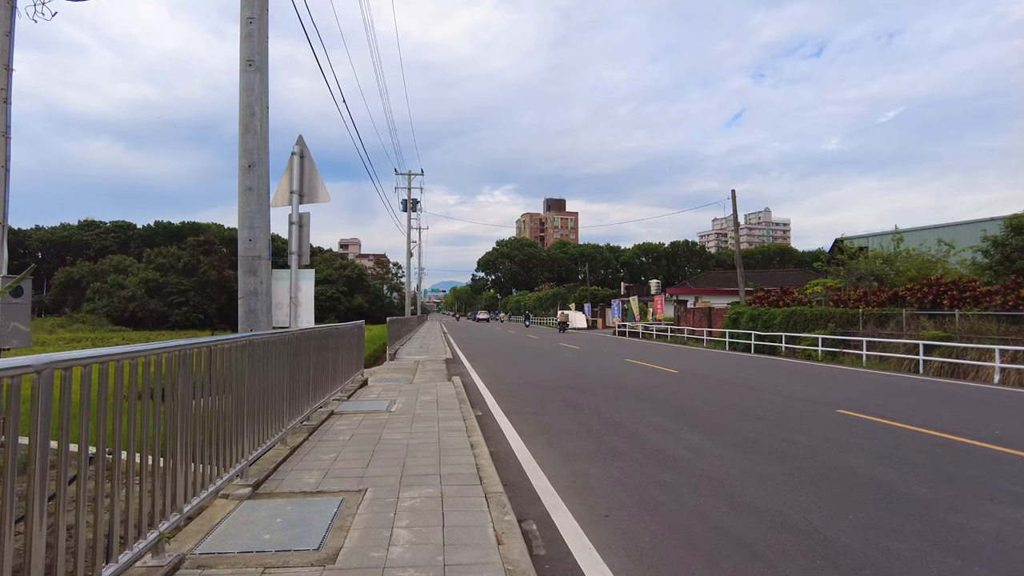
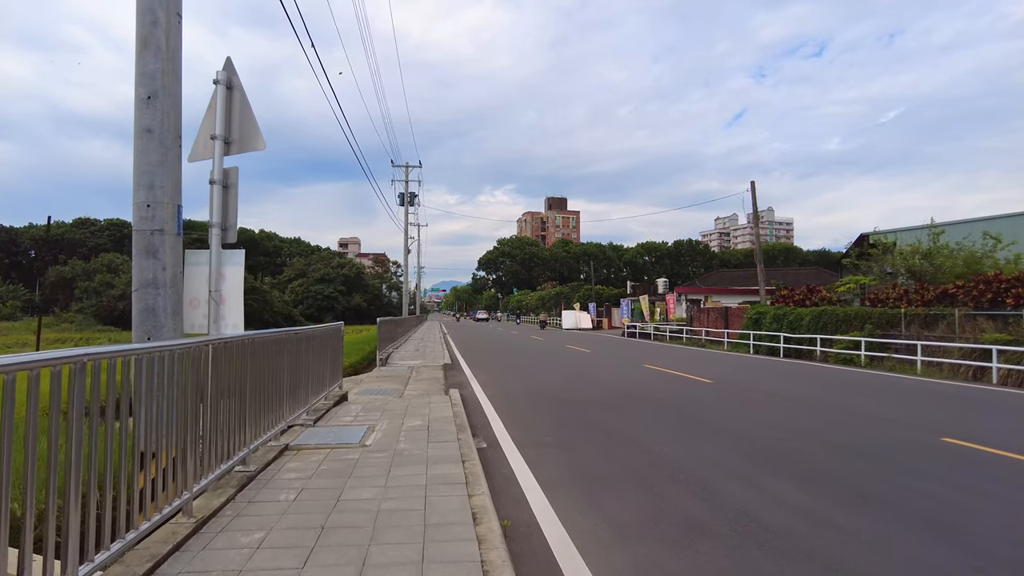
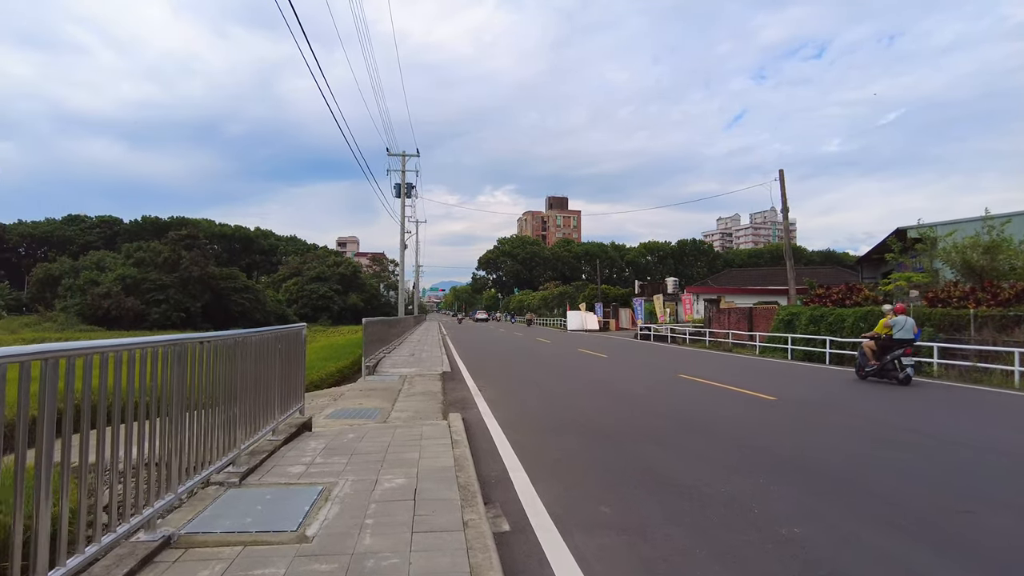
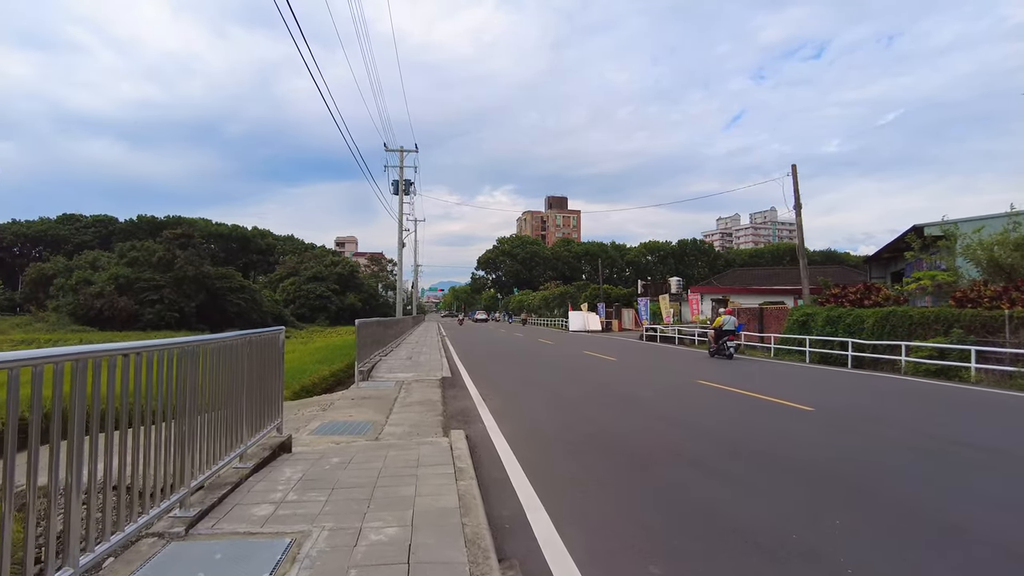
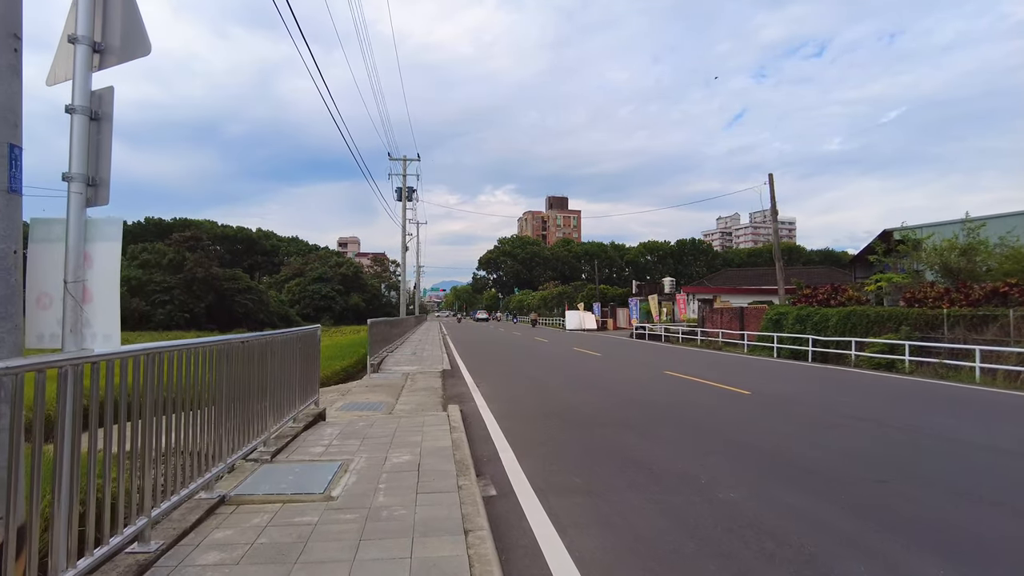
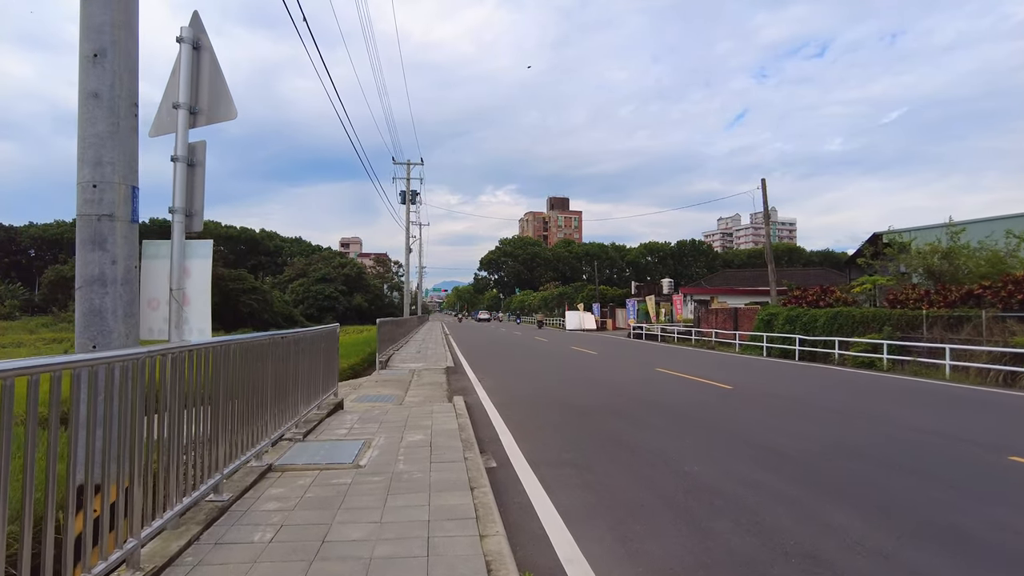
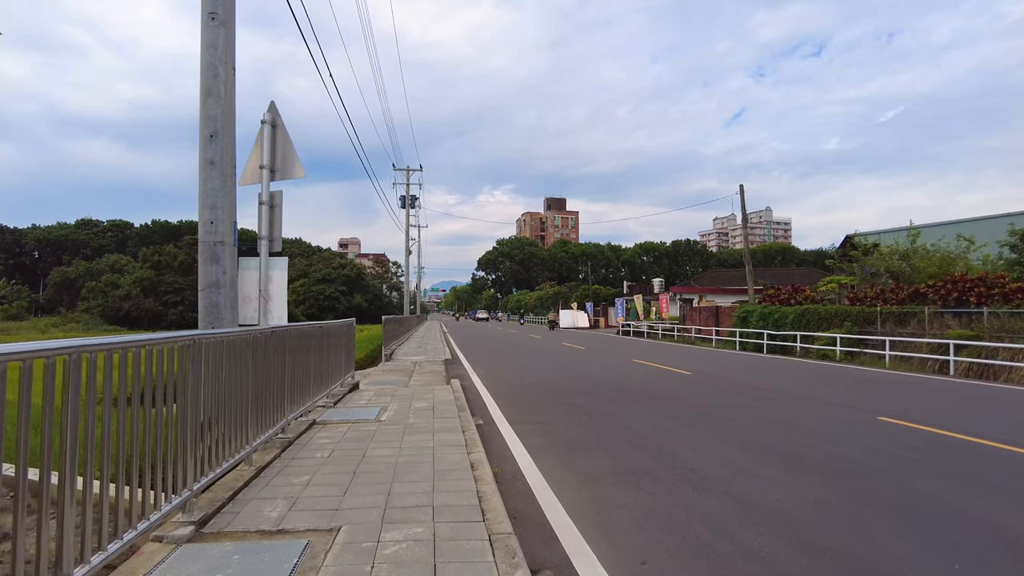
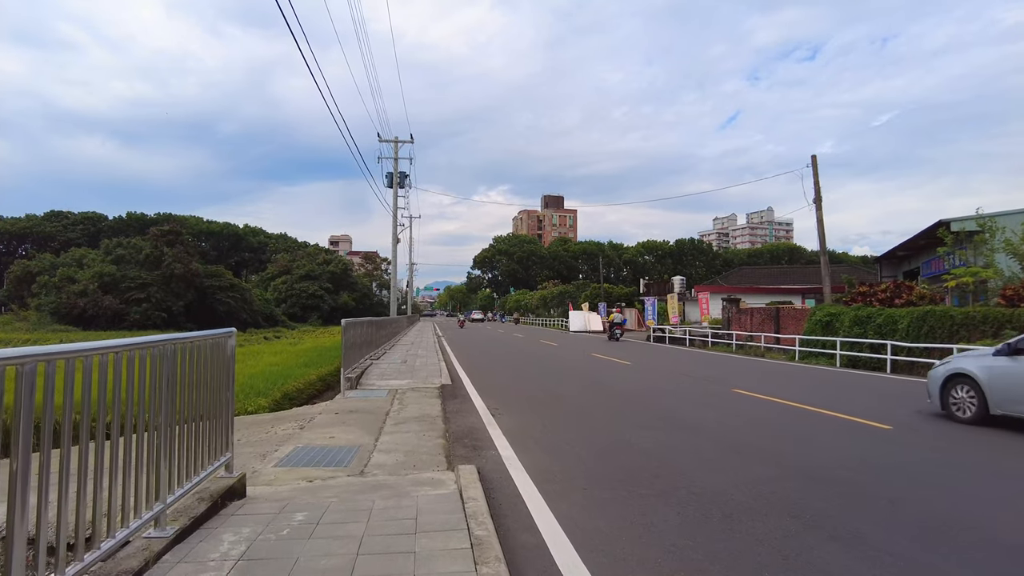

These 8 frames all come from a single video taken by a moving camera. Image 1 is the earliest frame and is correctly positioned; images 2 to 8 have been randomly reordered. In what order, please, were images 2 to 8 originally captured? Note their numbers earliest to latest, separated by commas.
7, 2, 6, 5, 3, 4, 8
